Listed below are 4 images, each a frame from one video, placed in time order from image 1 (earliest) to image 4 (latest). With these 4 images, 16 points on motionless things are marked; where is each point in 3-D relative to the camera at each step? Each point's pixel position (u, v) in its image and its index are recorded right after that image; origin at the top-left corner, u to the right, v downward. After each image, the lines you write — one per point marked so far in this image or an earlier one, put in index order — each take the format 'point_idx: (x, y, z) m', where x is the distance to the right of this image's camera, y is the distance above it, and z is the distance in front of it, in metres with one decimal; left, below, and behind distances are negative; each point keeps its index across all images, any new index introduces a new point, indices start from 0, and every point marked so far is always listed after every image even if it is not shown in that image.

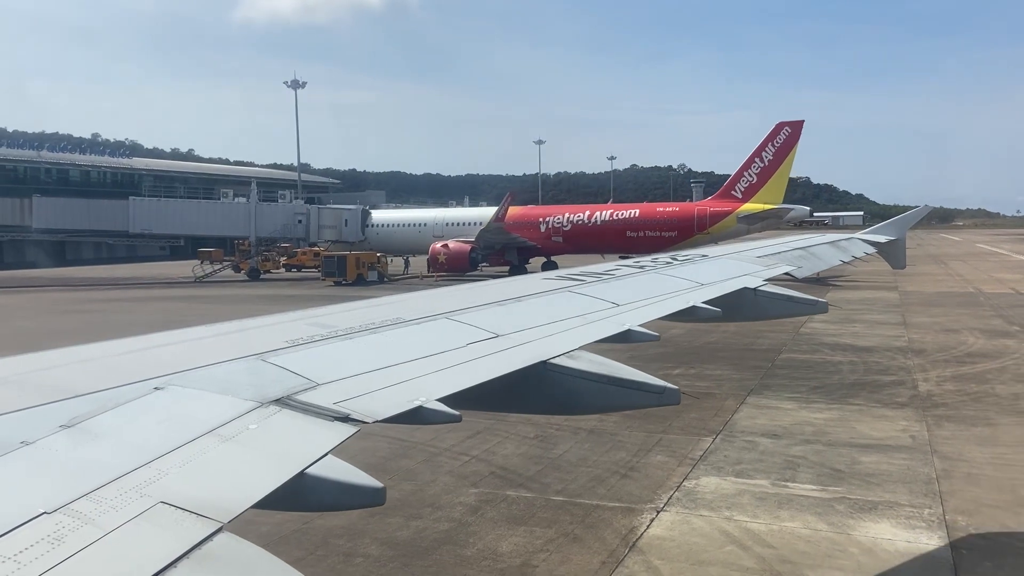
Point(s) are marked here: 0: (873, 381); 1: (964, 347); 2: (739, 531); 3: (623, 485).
0: (+5.4, -1.4, +11.7) m
1: (+8.7, -1.1, +15.1) m
2: (+1.7, -1.9, +5.9) m
3: (+1.0, -1.8, +7.1) m
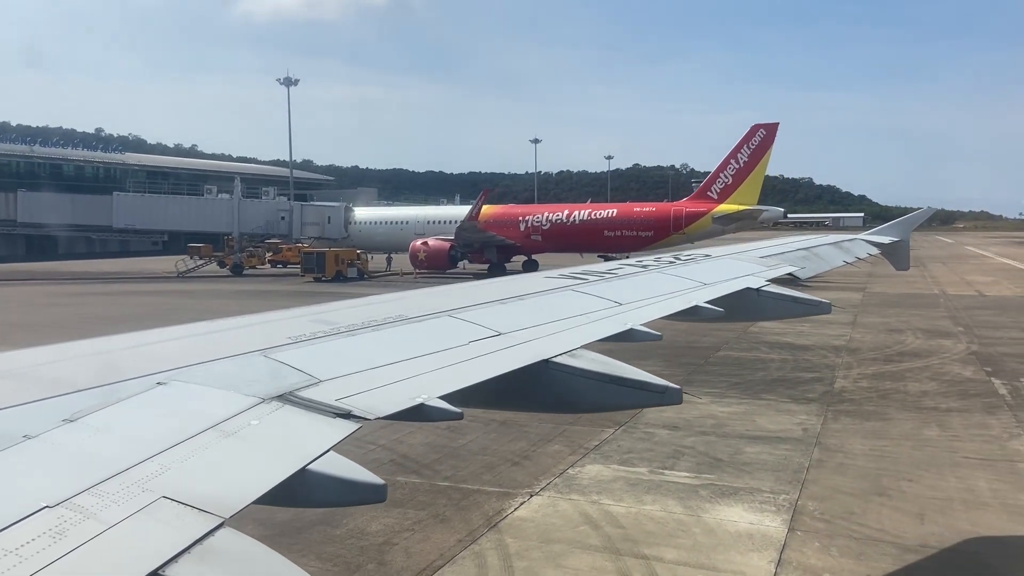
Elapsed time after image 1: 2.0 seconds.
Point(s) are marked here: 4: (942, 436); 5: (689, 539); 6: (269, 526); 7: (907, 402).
0: (+4.4, -1.4, +12.1) m
1: (+7.7, -1.2, +15.4) m
2: (+0.7, -1.8, +6.3) m
3: (0.0, -1.8, +7.5) m
4: (+4.7, -1.6, +8.6) m
5: (+1.3, -1.9, +5.8) m
6: (-1.9, -1.9, +6.2) m
7: (+5.3, -1.5, +10.4) m
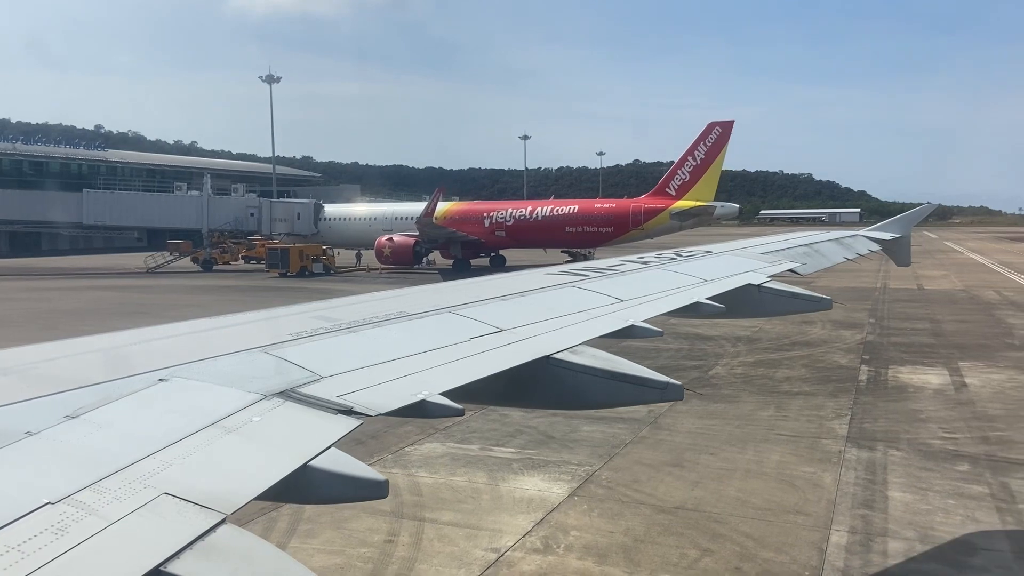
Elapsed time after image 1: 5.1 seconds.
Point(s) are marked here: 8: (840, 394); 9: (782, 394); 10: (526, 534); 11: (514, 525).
0: (+2.7, -1.3, +12.7) m
1: (+5.9, -1.0, +16.1) m
2: (-0.9, -1.7, +6.9) m
3: (-1.7, -1.7, +8.0) m
4: (+3.1, -1.5, +9.2) m
5: (-0.3, -1.8, +6.3) m
6: (-3.6, -1.8, +6.8) m
7: (+3.6, -1.4, +11.0) m
8: (+4.4, -1.4, +10.3) m
9: (+3.6, -1.4, +10.4) m
10: (+0.1, -1.8, +5.6) m
11: (0.0, -1.8, +5.9) m
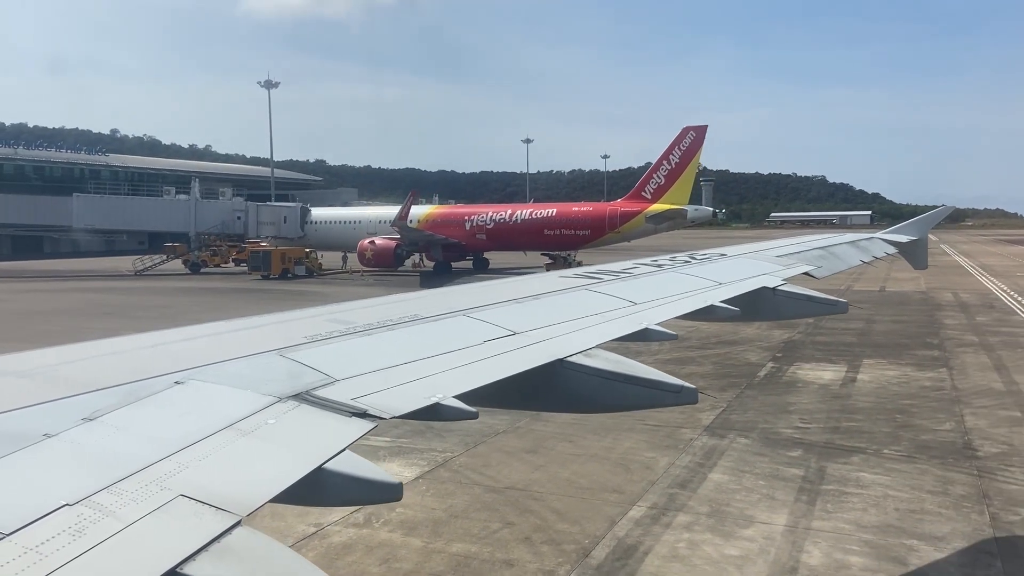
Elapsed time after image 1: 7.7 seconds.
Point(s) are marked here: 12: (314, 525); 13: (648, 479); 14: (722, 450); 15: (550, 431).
0: (+1.4, -1.3, +13.3) m
1: (+4.6, -1.0, +16.6) m
2: (-2.3, -1.7, +7.4) m
3: (-3.0, -1.7, +8.6) m
4: (+1.7, -1.5, +9.8) m
5: (-1.7, -1.8, +6.9) m
6: (-4.9, -1.8, +7.3) m
7: (+2.3, -1.4, +11.5) m
8: (+3.0, -1.4, +10.9) m
9: (+2.3, -1.4, +11.0) m
10: (-1.3, -1.8, +6.2) m
11: (-1.3, -1.8, +6.4) m
12: (-1.5, -1.8, +5.9) m
13: (+1.2, -1.7, +6.9) m
14: (+2.1, -1.6, +7.8) m
15: (+0.4, -1.6, +8.6) m
